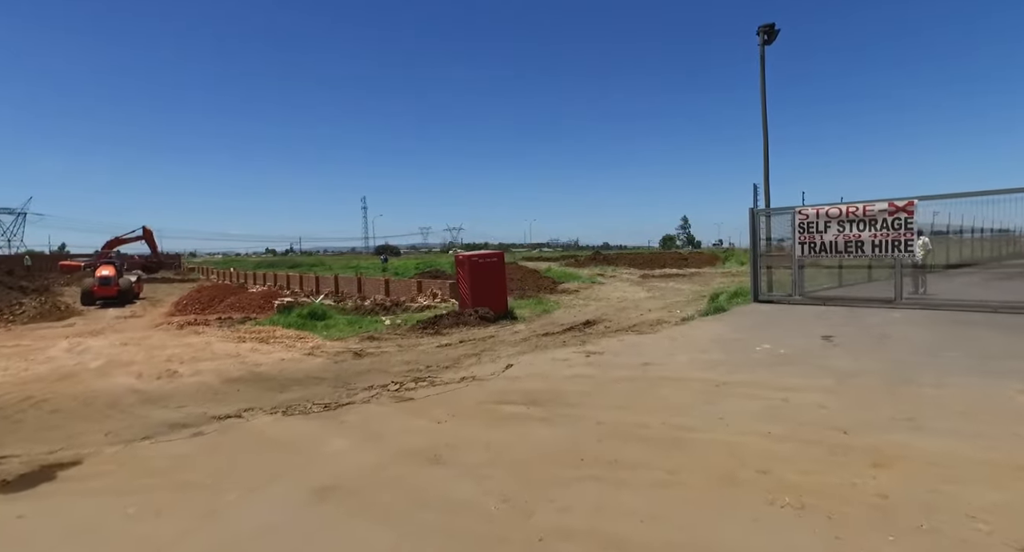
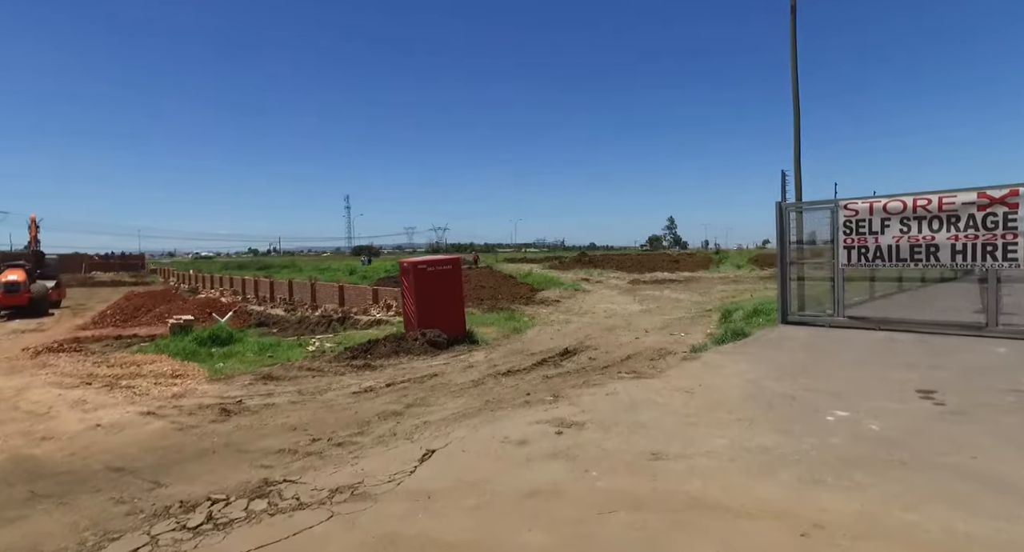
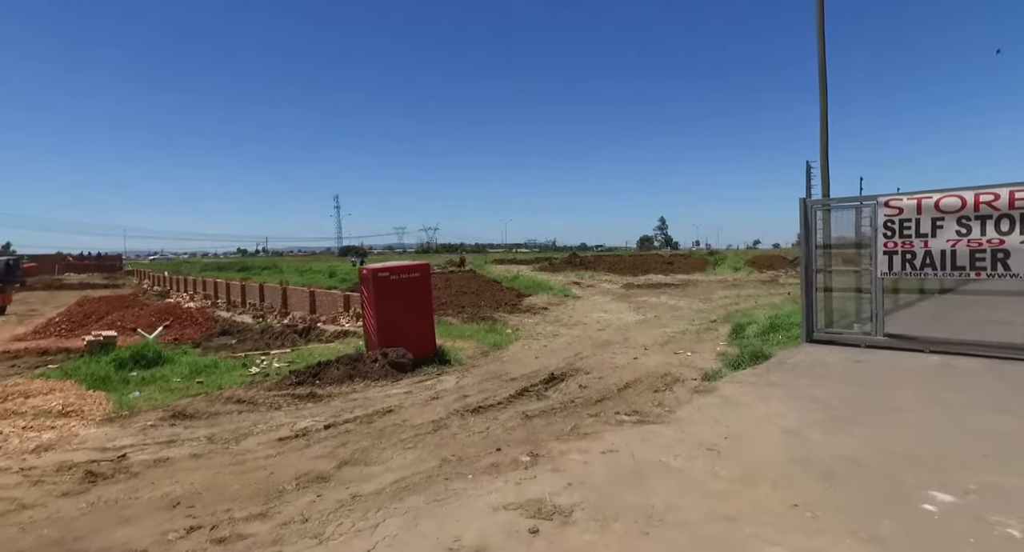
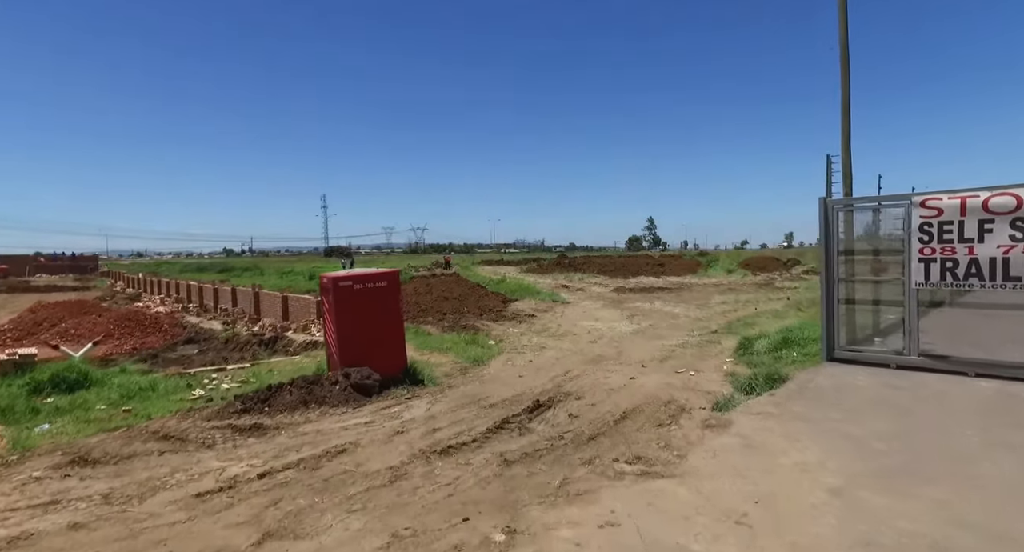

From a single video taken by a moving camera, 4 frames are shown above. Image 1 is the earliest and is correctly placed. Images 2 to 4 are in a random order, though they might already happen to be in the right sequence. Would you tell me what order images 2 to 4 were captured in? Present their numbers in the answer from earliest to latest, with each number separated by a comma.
2, 3, 4
